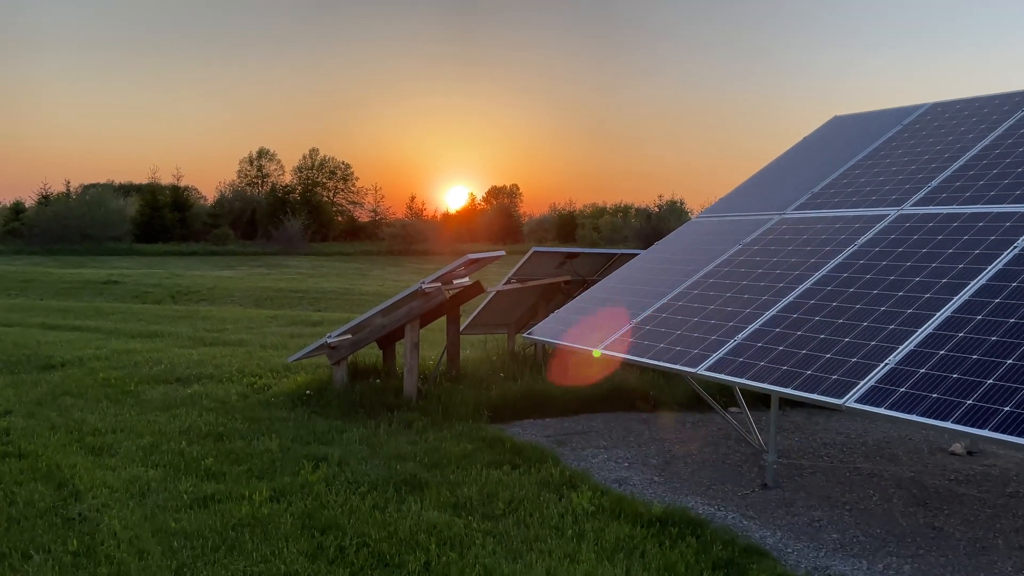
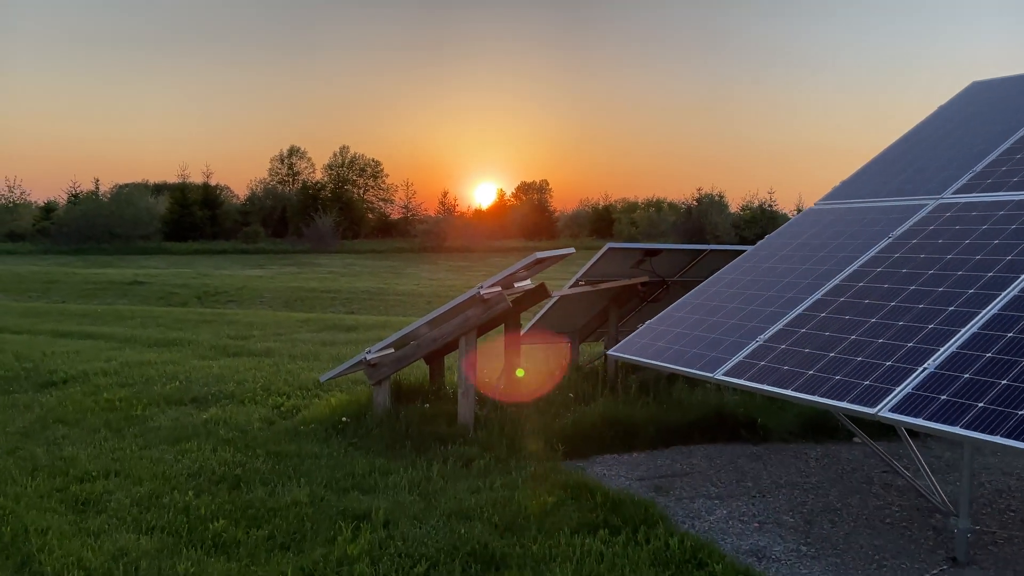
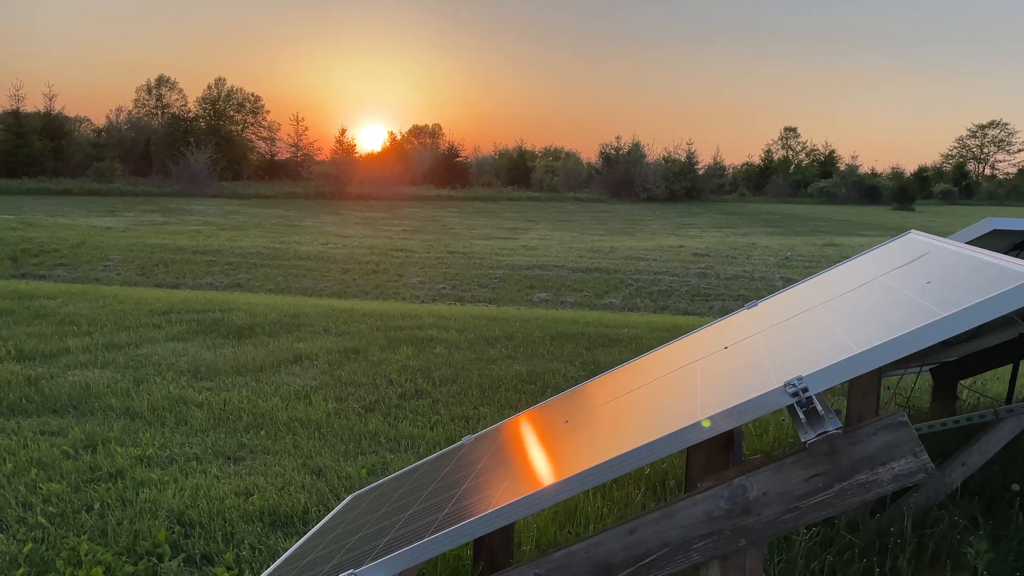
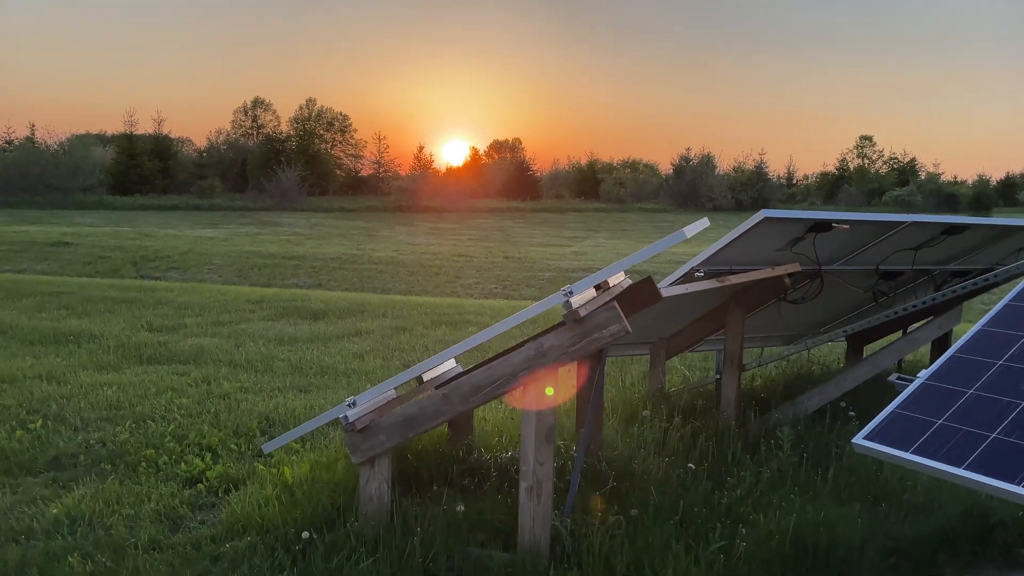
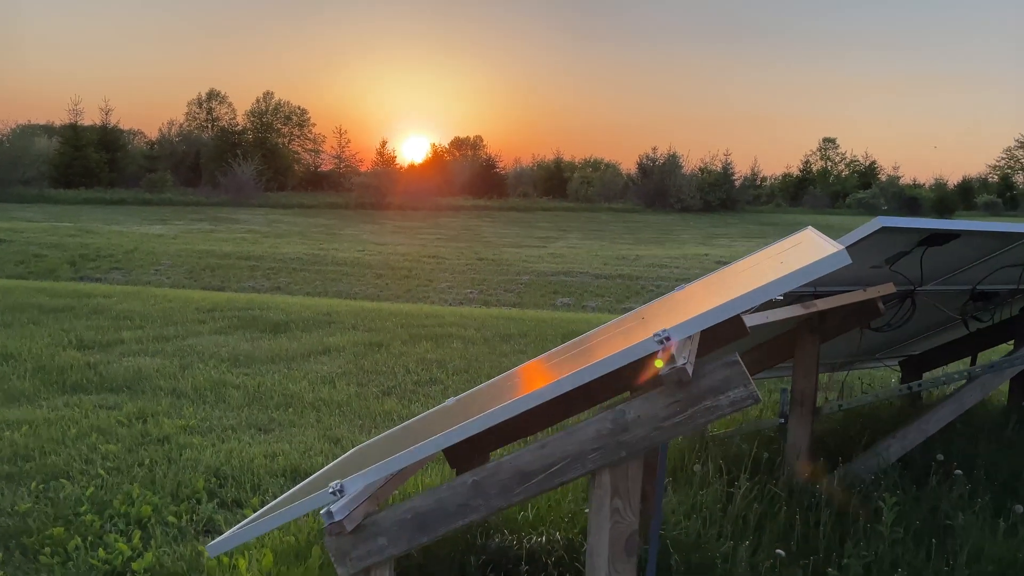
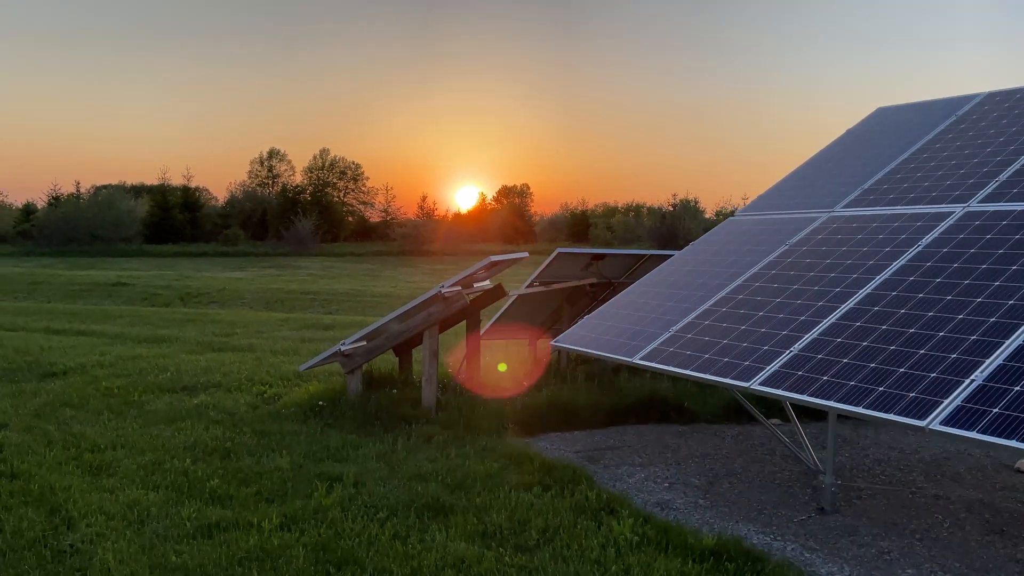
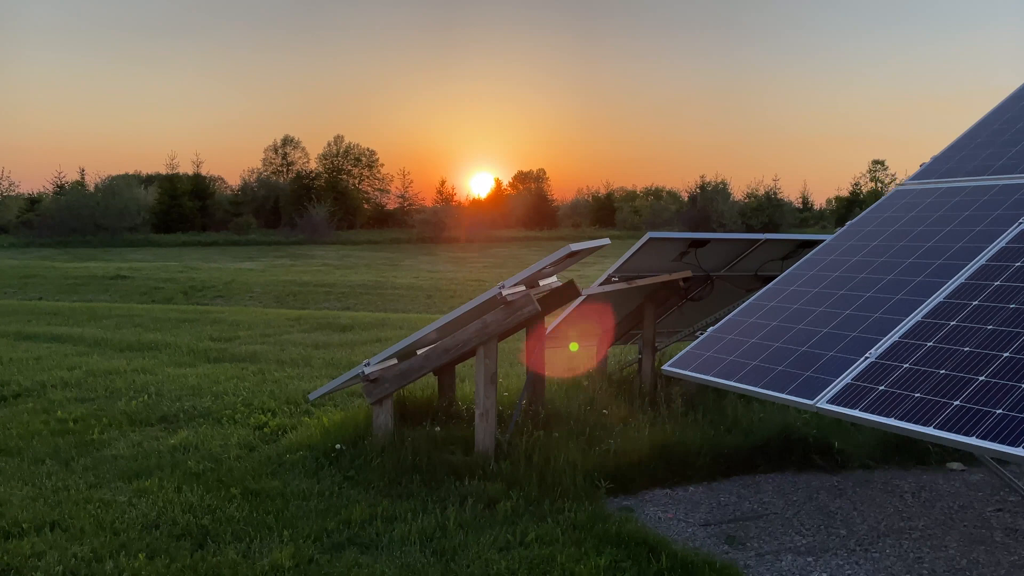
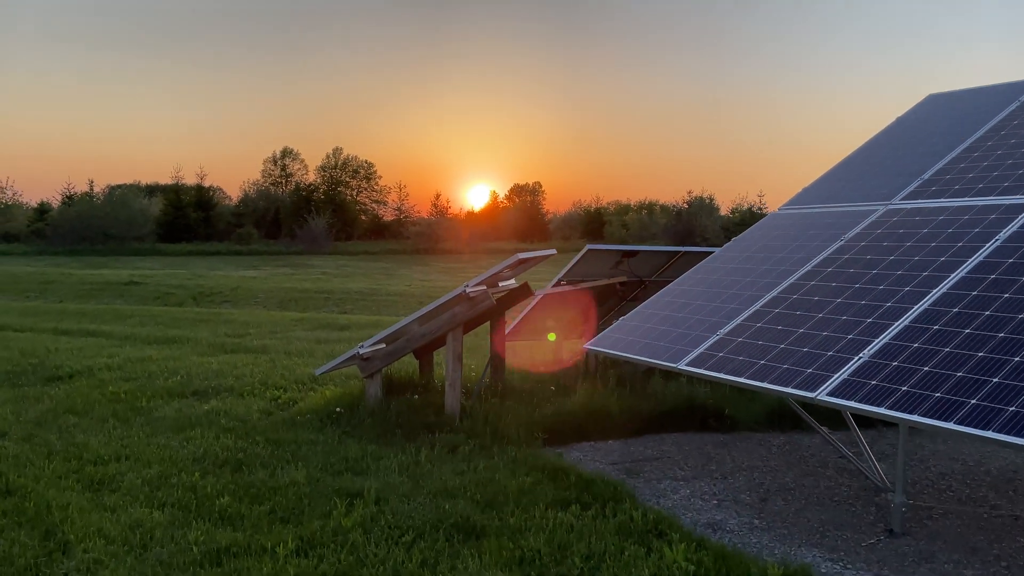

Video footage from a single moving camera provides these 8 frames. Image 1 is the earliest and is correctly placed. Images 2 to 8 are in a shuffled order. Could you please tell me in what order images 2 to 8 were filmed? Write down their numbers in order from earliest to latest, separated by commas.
6, 8, 2, 7, 4, 5, 3
